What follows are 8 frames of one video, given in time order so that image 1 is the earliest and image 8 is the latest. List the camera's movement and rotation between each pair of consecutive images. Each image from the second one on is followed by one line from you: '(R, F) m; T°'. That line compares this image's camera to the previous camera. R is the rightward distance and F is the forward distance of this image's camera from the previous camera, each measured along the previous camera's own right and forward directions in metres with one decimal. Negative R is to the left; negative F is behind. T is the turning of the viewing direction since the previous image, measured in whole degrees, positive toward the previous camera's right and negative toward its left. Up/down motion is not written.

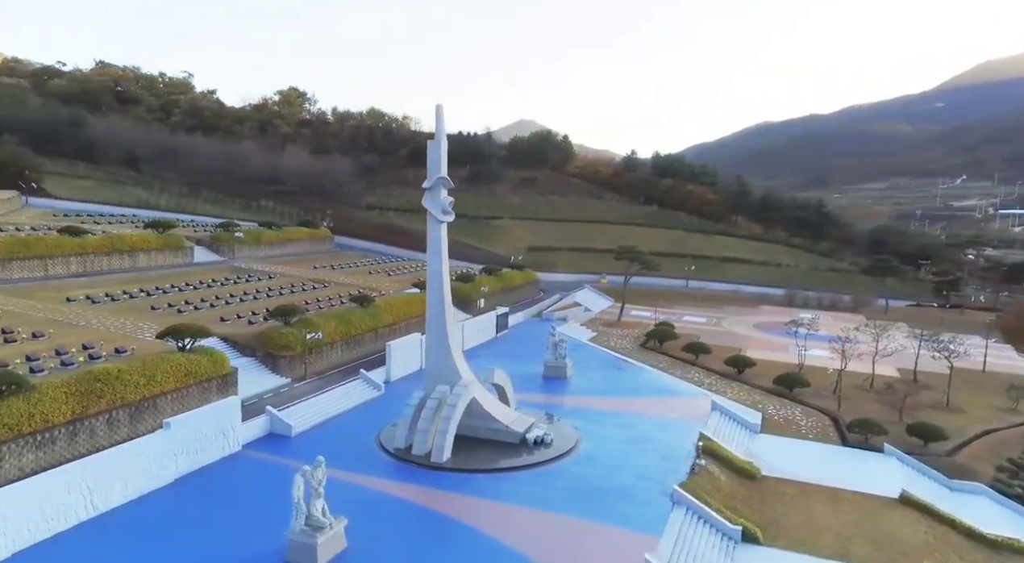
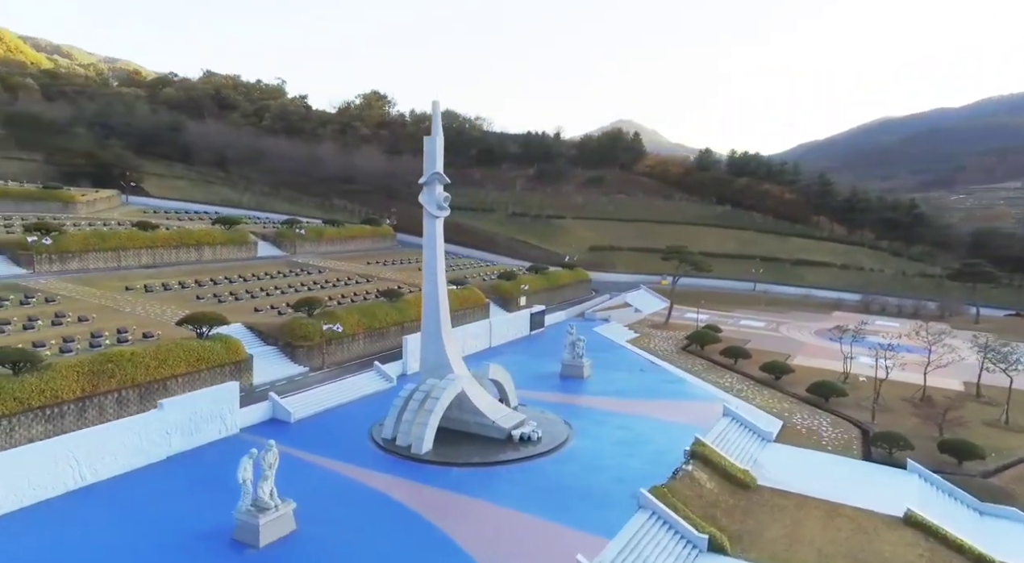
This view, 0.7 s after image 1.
(+2.6, +0.1) m; -8°
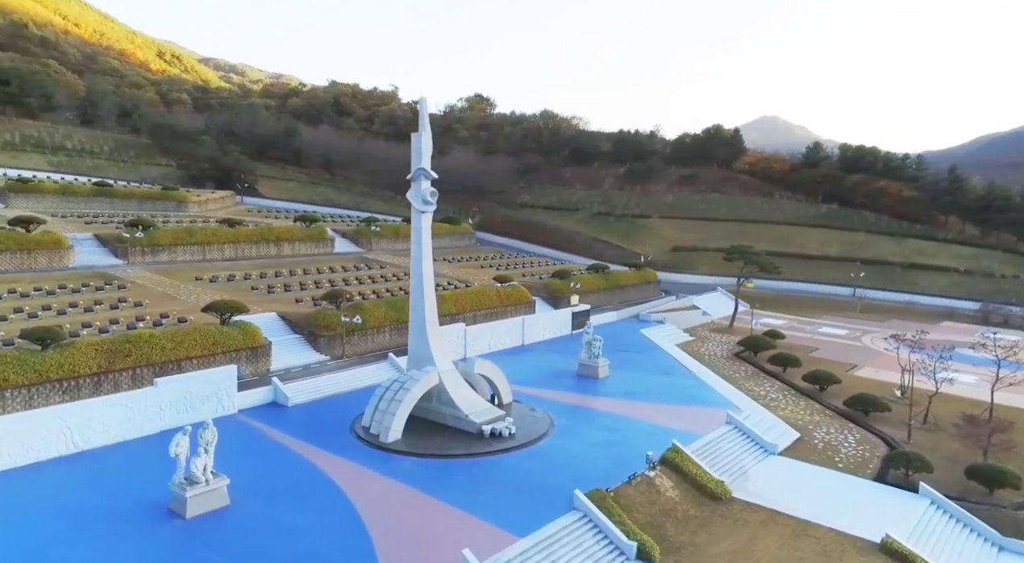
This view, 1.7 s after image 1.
(+3.9, +0.3) m; -11°
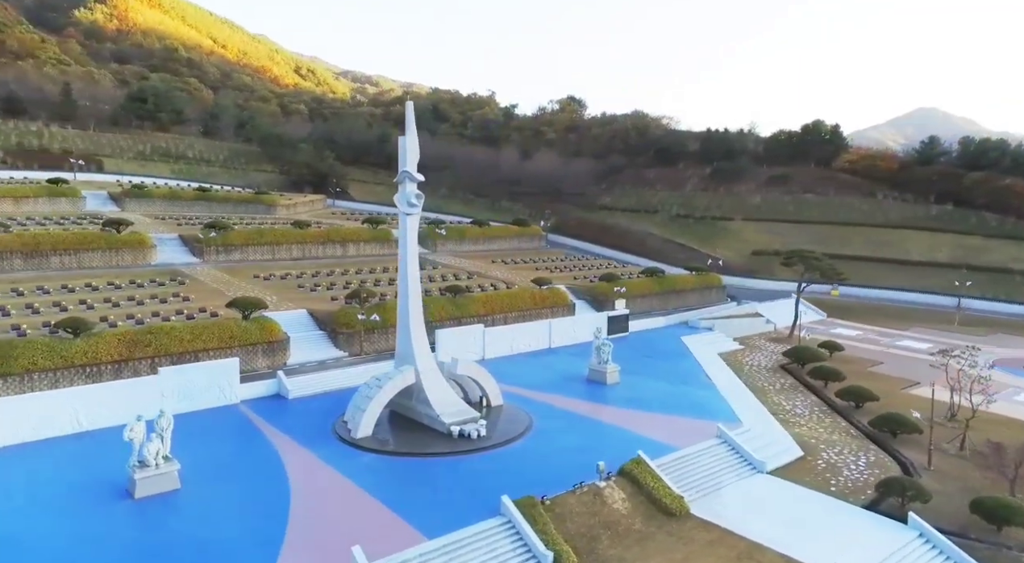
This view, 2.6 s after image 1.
(+3.8, +0.4) m; -10°
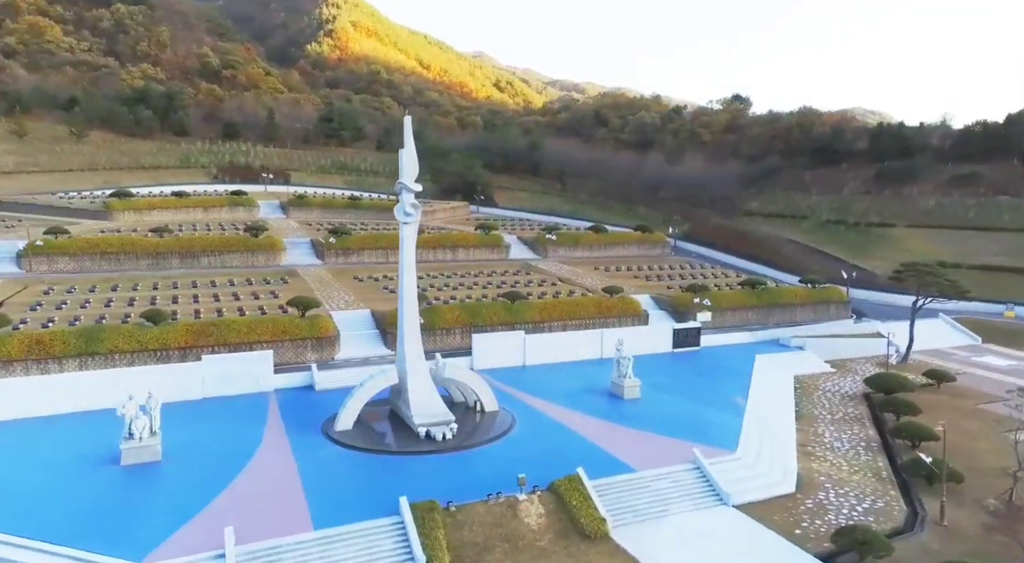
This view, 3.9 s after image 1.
(+5.9, +0.8) m; -17°
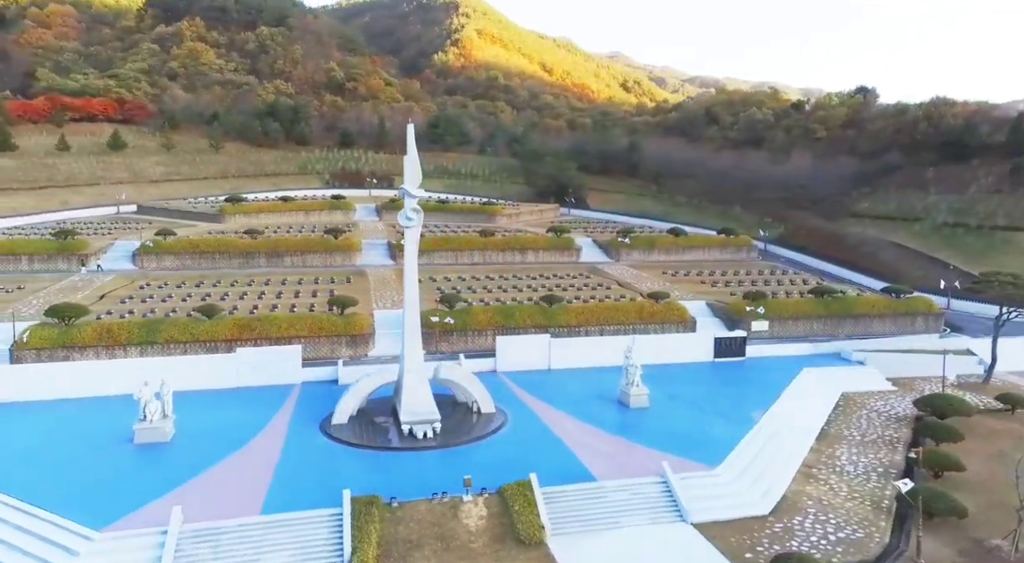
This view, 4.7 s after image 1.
(+3.9, +0.3) m; -11°
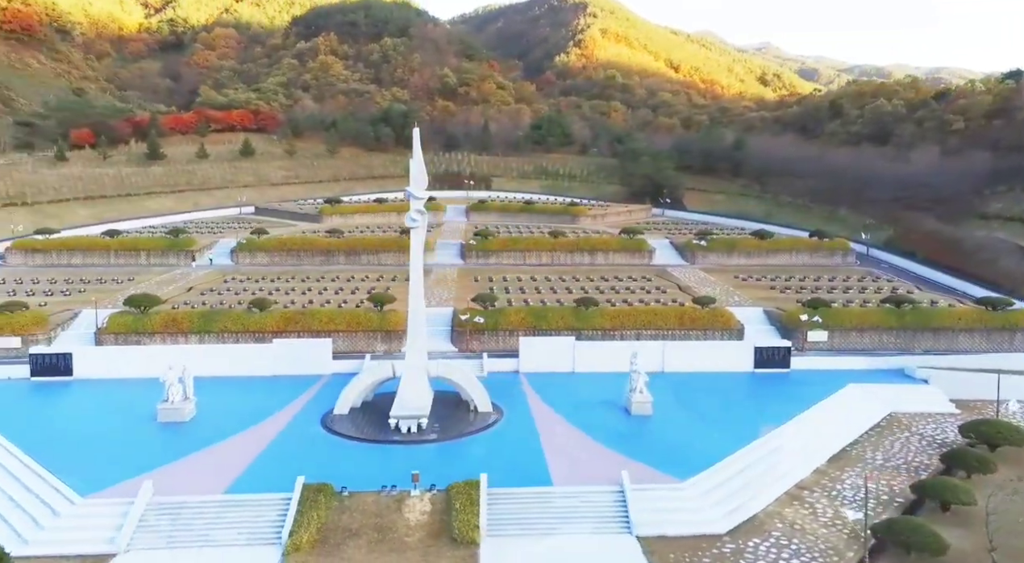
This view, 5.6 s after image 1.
(+4.0, +0.4) m; -12°
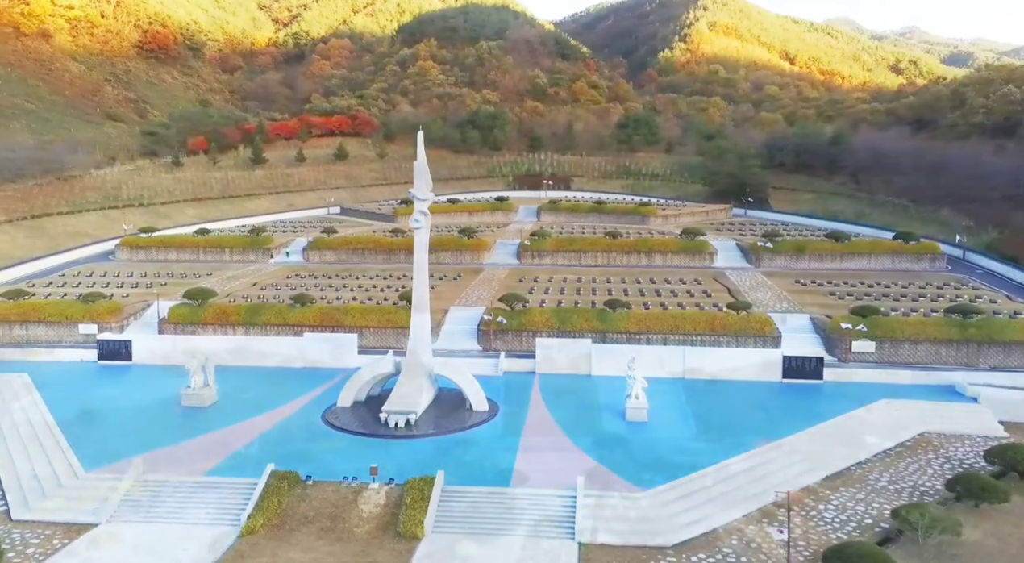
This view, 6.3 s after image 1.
(+3.4, +0.3) m; -10°
